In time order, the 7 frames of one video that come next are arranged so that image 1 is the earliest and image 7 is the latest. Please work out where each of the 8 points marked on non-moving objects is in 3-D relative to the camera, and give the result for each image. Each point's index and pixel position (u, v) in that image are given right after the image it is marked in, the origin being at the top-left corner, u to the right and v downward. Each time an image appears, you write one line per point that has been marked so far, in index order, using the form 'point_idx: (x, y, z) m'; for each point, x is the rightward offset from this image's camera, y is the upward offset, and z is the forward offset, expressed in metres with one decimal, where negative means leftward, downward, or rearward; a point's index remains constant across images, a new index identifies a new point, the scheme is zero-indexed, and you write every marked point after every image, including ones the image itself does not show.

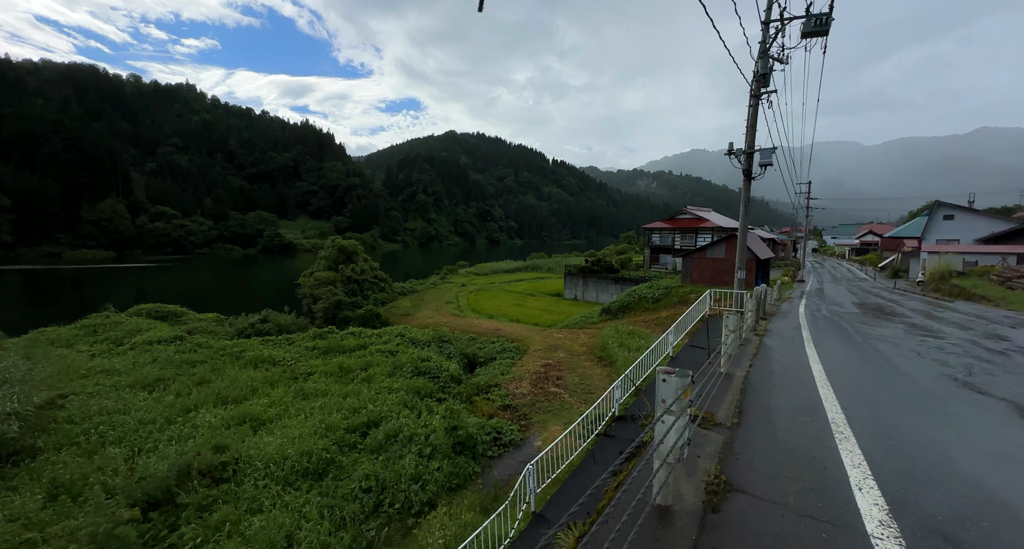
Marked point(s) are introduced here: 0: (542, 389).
0: (+0.8, -3.2, +12.2) m
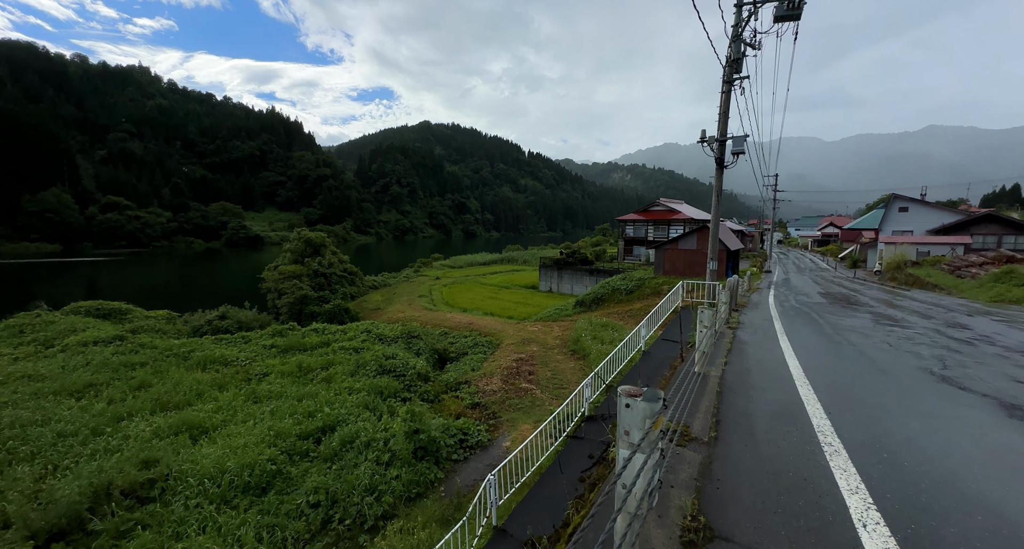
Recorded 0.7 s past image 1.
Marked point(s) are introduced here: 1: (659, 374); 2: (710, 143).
0: (0.0, -3.0, +11.8) m
1: (+2.3, -1.6, +7.0) m
2: (+4.5, +3.1, +10.1) m
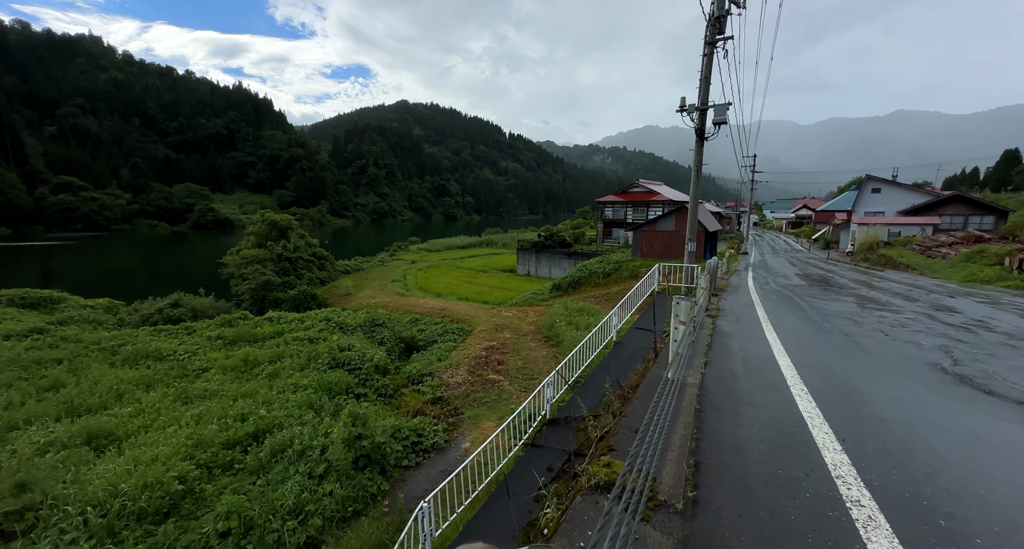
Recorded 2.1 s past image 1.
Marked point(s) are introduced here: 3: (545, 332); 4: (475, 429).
0: (-0.8, -2.5, +11.0) m
1: (+1.7, -1.4, +6.3) m
2: (+3.7, +3.5, +9.3) m
3: (+1.2, -2.0, +15.1) m
4: (-0.7, -2.8, +8.1) m
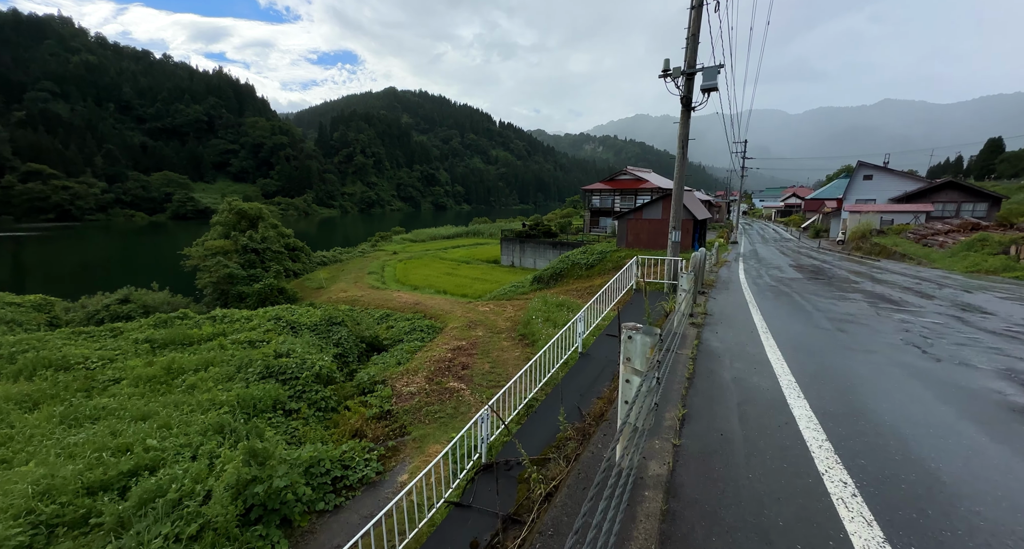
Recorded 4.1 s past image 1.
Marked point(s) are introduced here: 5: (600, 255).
0: (-1.6, -2.4, +9.8) m
1: (+1.0, -1.4, +5.0) m
2: (+2.9, +3.6, +8.0) m
3: (+0.3, -1.7, +13.8) m
4: (-1.4, -2.8, +6.8) m
5: (+4.0, +0.9, +19.7) m
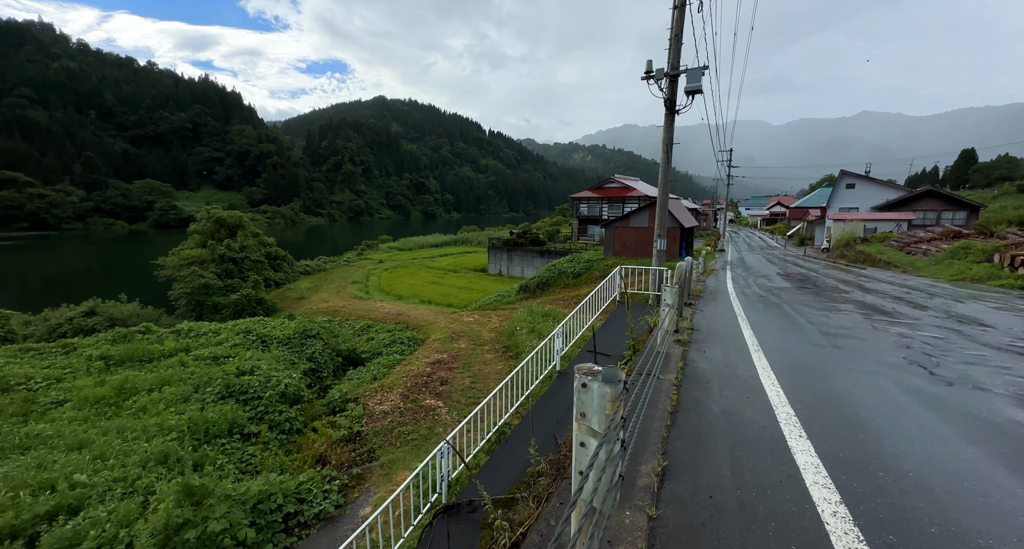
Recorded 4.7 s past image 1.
0: (-2.1, -2.7, +9.2) m
1: (+0.6, -1.5, +4.6) m
2: (+2.5, +3.4, +7.6) m
3: (-0.3, -2.0, +13.3) m
4: (-1.8, -3.0, +6.2) m
5: (+3.3, +0.5, +19.4) m
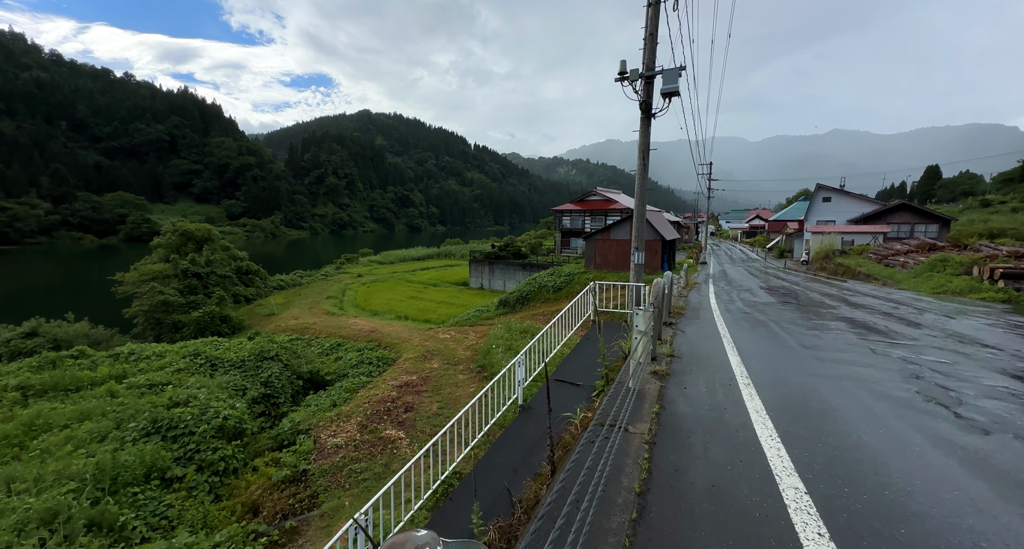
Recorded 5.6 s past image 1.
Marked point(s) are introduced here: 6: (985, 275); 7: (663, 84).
0: (-2.7, -3.0, +8.3) m
1: (+0.2, -1.7, +3.8) m
2: (+1.9, +3.1, +7.1) m
3: (-1.0, -2.5, +12.5) m
4: (-2.3, -3.2, +5.4) m
5: (+2.3, -0.1, +18.7) m
6: (+16.9, 0.0, +15.8) m
7: (+2.4, +3.0, +6.8) m
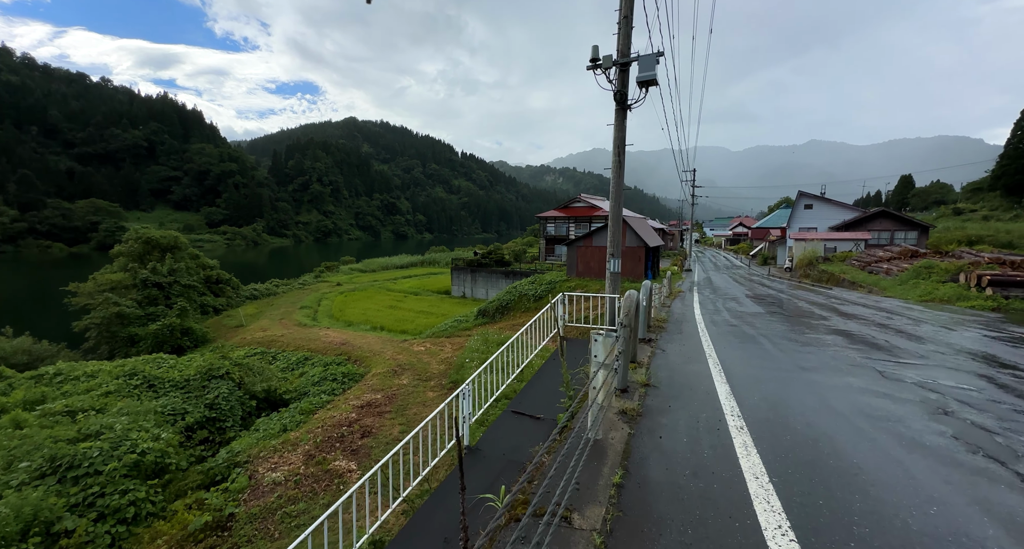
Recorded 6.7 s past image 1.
0: (-3.3, -3.2, +7.4) m
1: (-0.3, -1.8, +3.0) m
2: (+1.3, +3.0, +6.4) m
3: (-1.7, -2.7, +11.6) m
4: (-2.8, -3.3, +4.4) m
5: (+1.4, -0.5, +18.0) m
6: (+16.1, -0.2, +15.4) m
7: (+1.8, +2.8, +6.1) m
